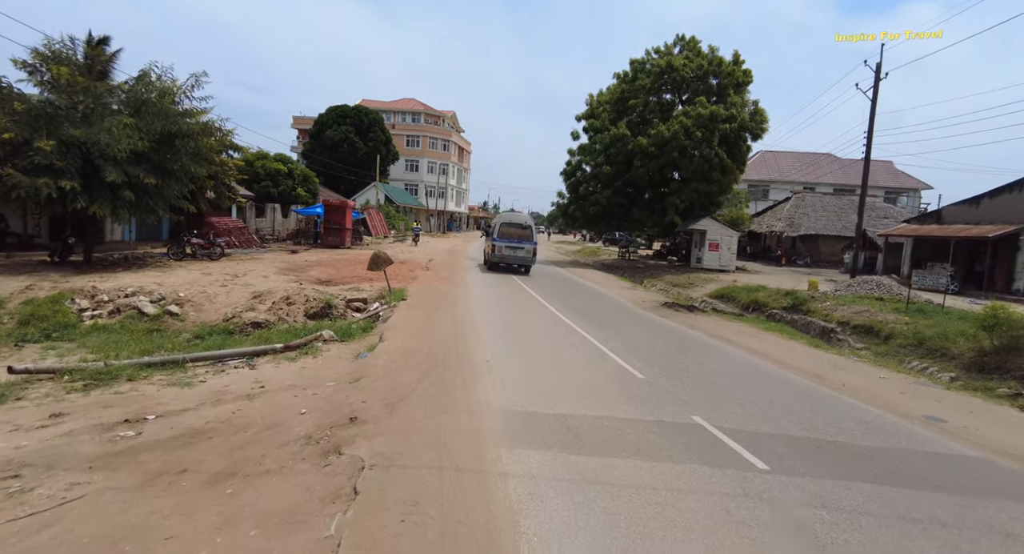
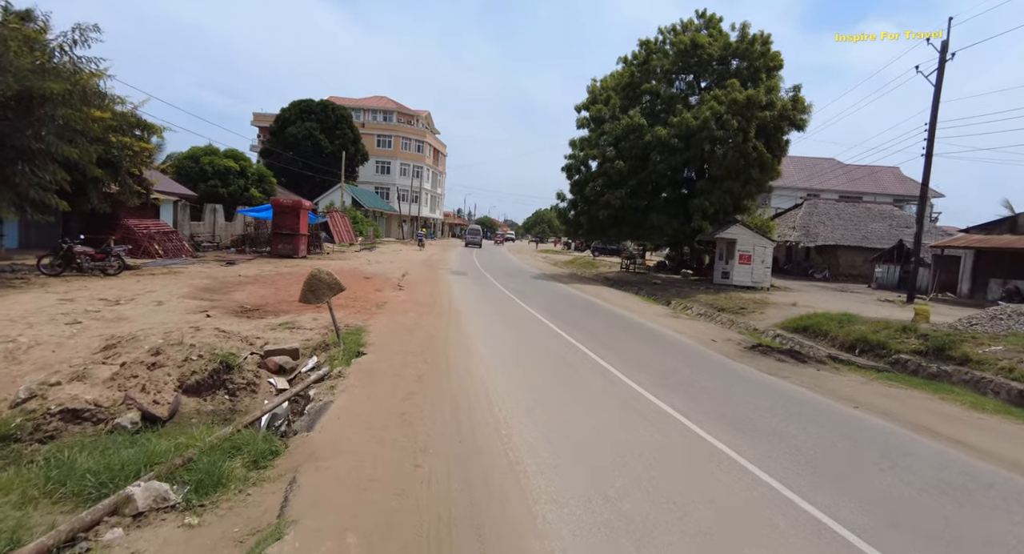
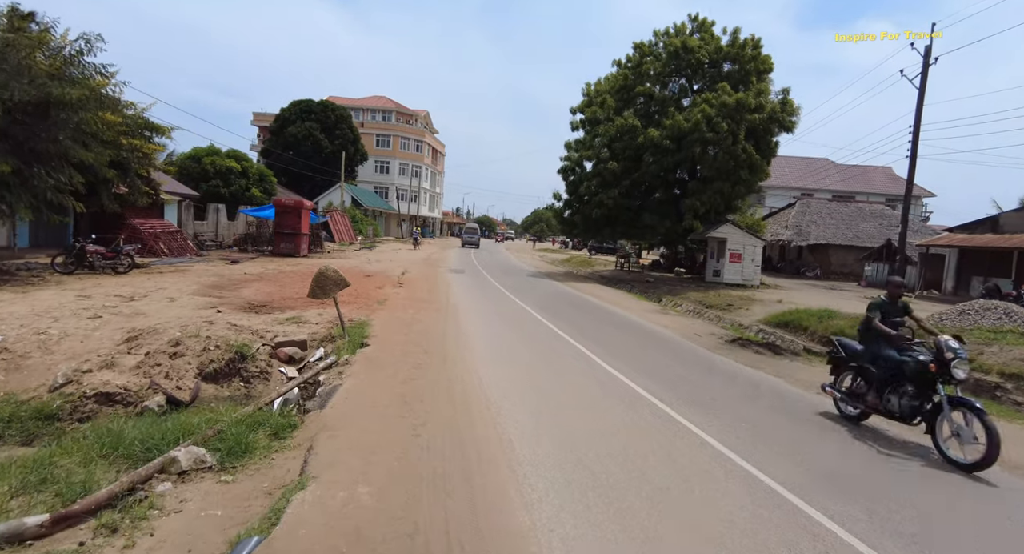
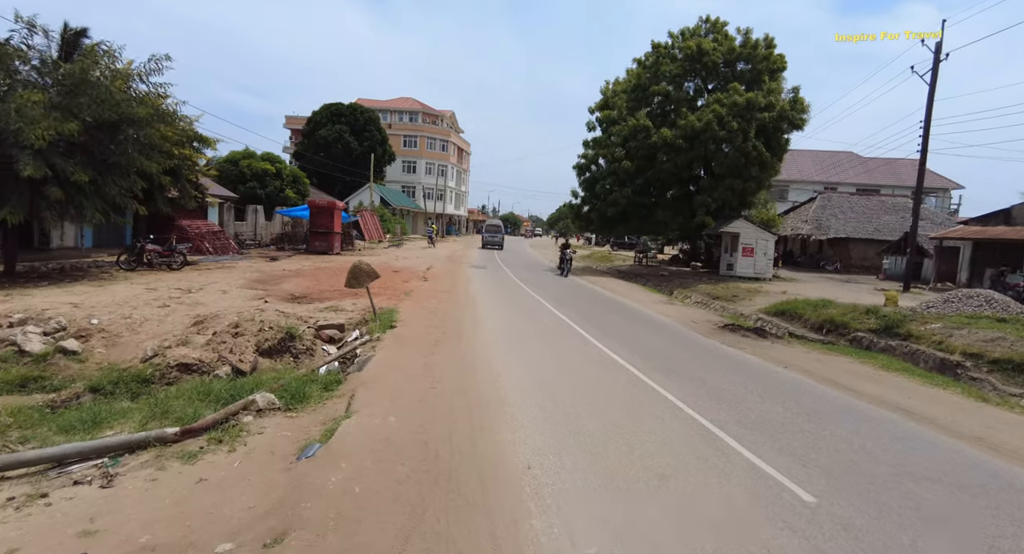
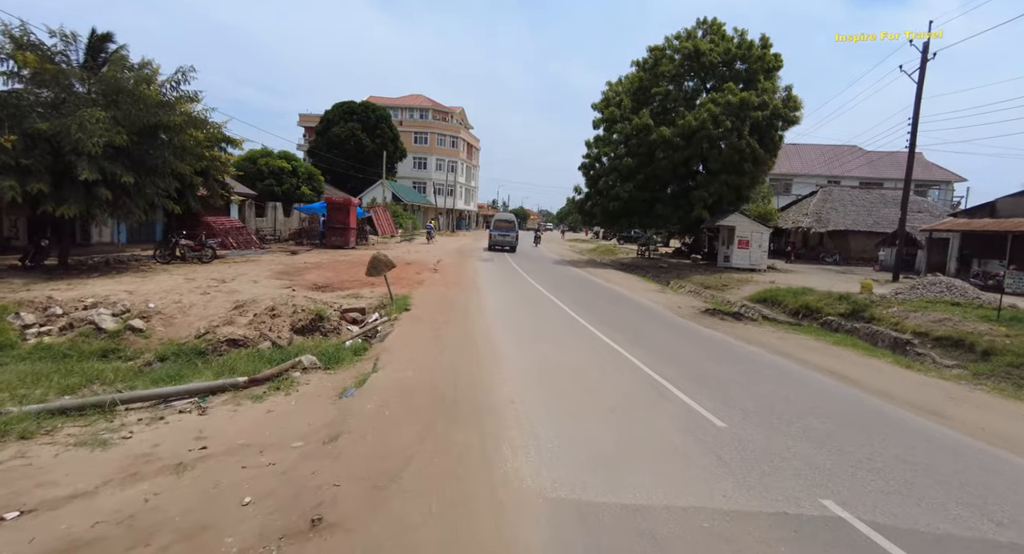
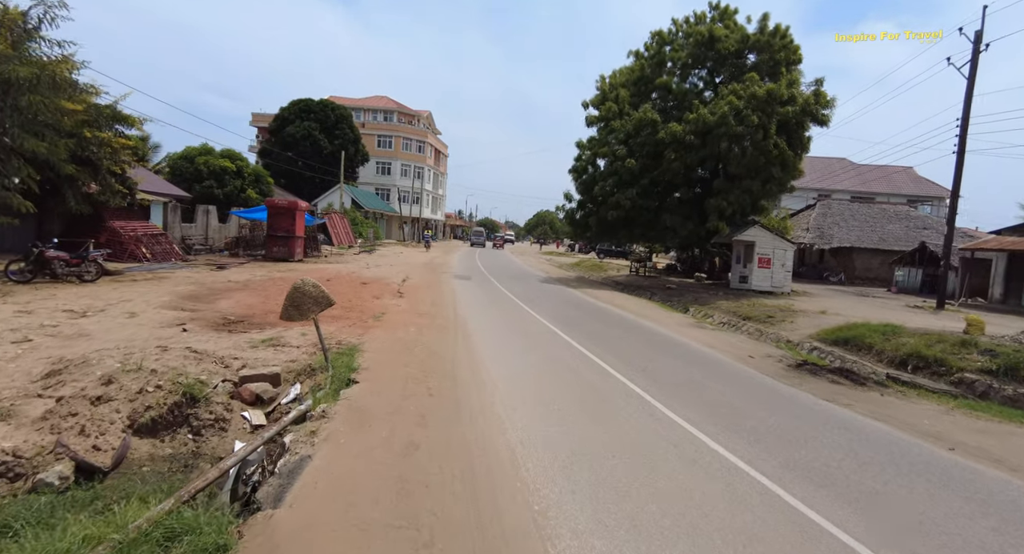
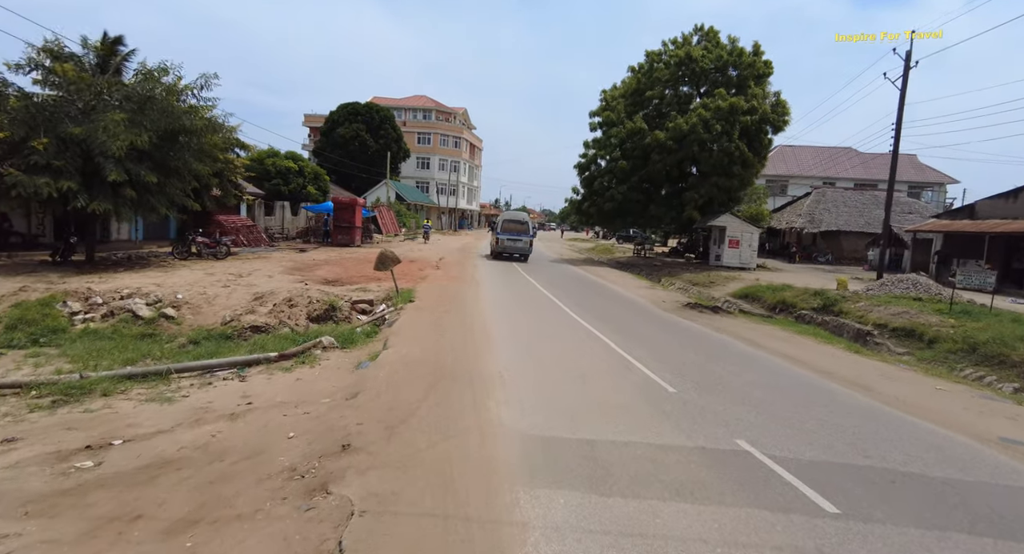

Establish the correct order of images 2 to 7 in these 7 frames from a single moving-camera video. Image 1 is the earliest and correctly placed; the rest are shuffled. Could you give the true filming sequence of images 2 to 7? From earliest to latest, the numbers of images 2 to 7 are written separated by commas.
7, 5, 4, 3, 2, 6
